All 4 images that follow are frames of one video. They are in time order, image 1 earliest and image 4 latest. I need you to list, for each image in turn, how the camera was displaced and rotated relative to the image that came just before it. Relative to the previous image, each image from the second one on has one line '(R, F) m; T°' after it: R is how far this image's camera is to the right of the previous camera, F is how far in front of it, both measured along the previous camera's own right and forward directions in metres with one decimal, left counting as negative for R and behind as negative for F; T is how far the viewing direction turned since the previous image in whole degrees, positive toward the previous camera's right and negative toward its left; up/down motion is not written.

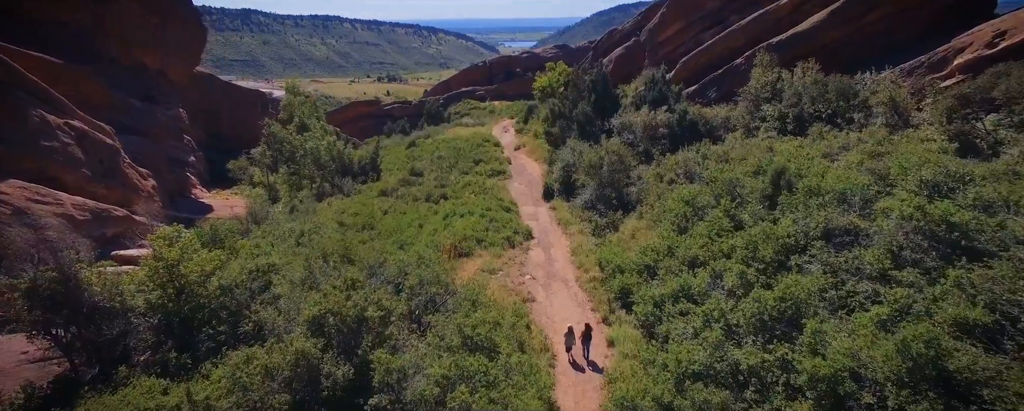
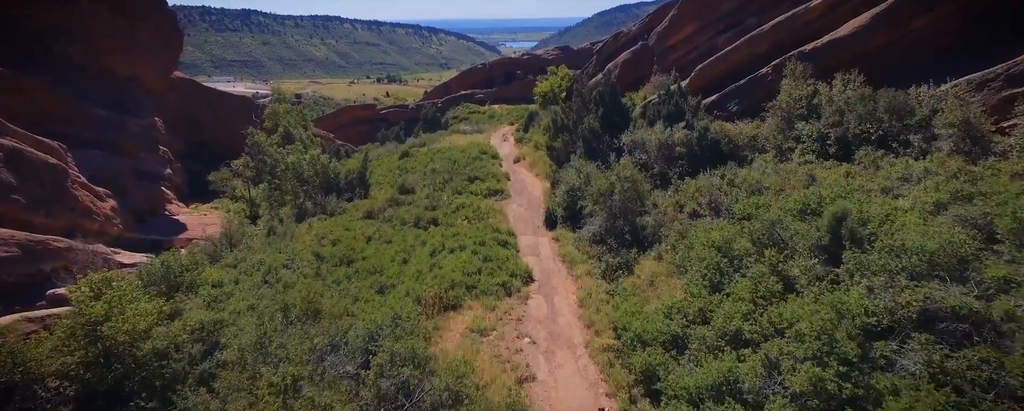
(+0.1, +3.3) m; 0°
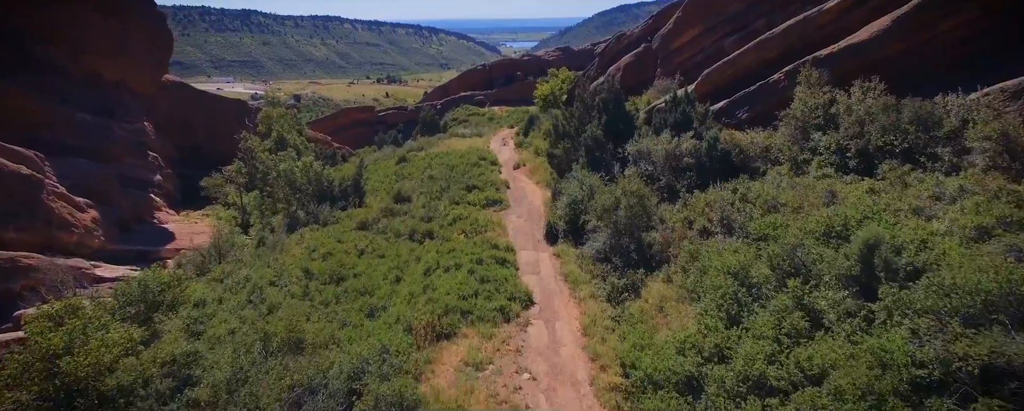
(+0.1, +1.3) m; 0°
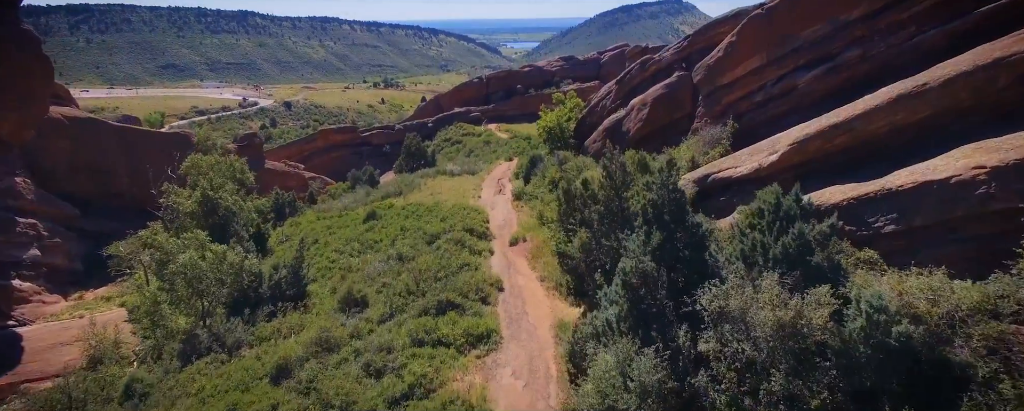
(+0.3, +10.8) m; 0°
